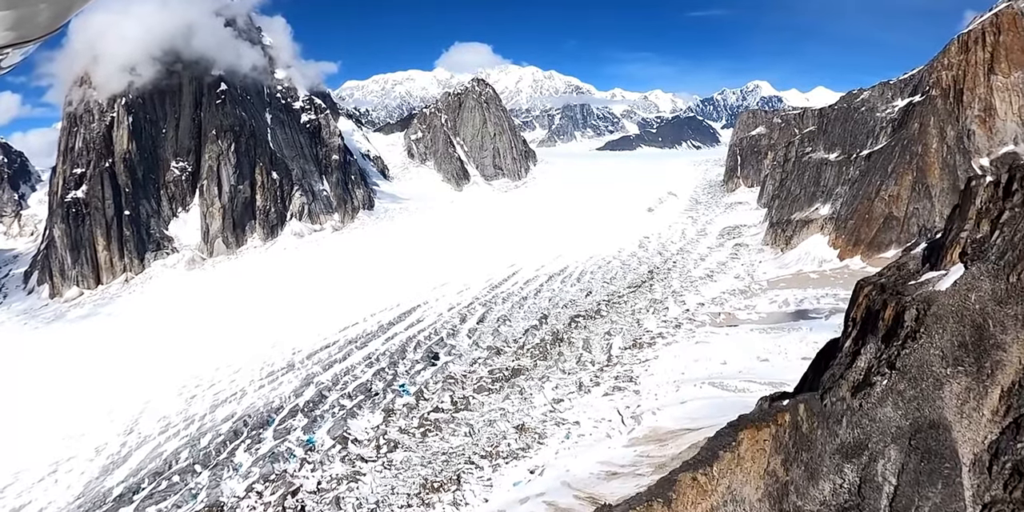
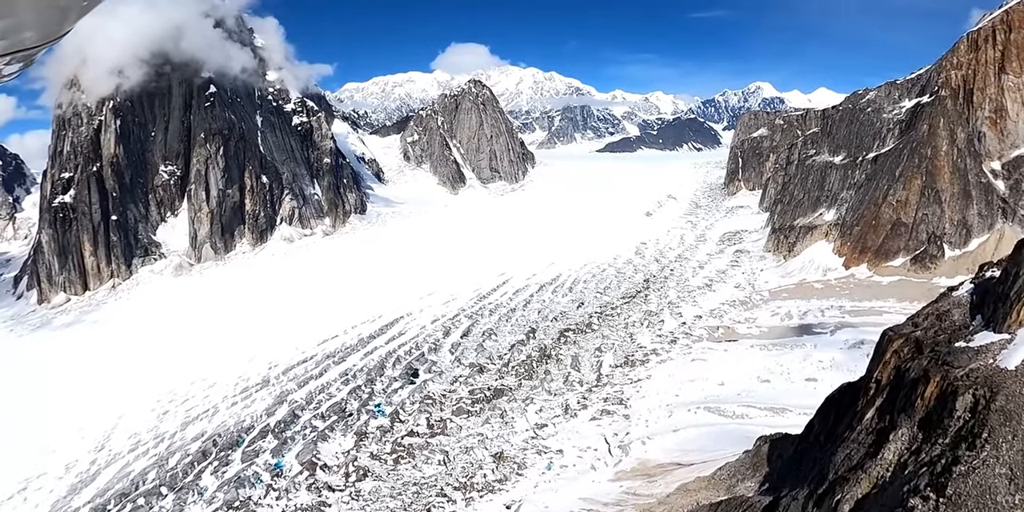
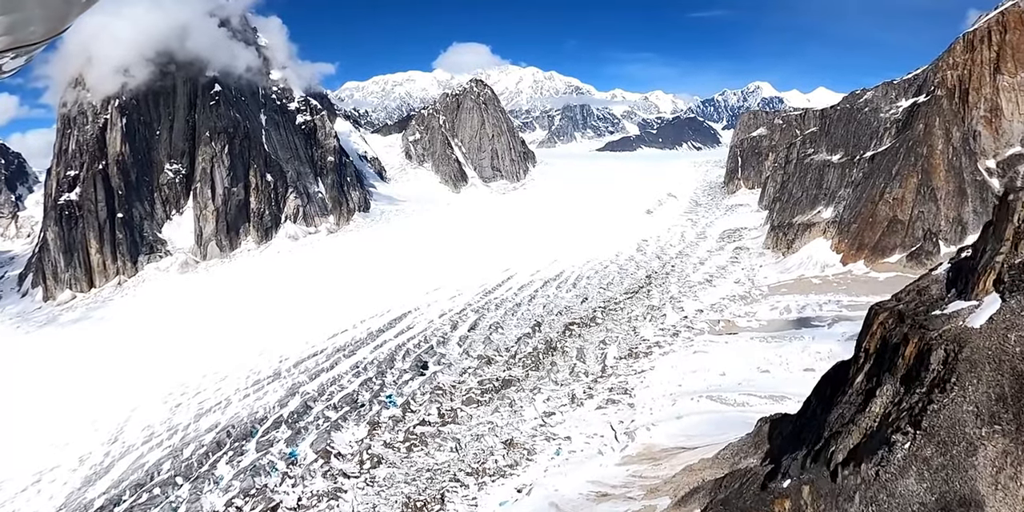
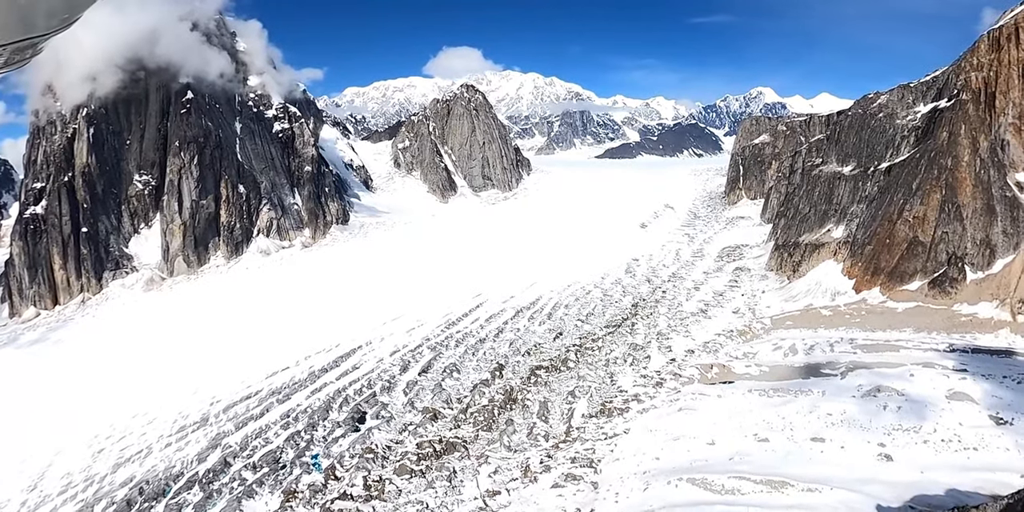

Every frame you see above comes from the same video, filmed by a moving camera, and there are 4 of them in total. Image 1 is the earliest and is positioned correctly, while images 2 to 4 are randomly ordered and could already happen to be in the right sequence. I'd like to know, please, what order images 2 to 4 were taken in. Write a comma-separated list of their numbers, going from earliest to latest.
3, 2, 4
